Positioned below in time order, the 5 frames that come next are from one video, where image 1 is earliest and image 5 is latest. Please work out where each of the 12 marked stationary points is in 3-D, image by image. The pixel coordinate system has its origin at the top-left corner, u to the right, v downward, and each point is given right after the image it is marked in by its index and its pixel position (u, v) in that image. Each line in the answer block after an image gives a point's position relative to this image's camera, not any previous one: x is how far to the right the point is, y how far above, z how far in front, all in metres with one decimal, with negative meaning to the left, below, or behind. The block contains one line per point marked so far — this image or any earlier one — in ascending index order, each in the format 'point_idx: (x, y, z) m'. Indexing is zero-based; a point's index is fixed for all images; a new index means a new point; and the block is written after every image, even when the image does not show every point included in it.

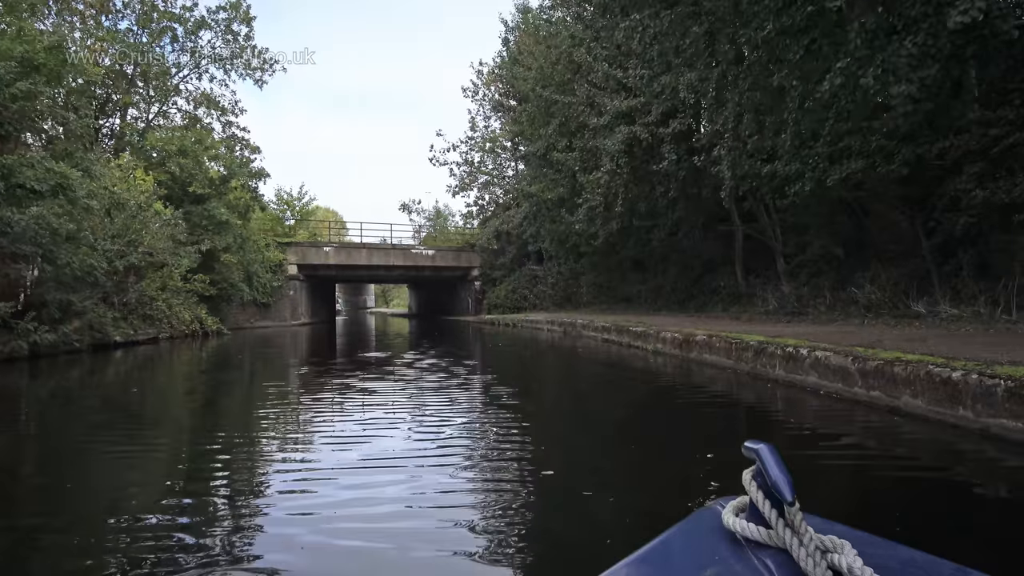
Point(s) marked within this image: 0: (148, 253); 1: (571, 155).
0: (-9.7, +0.9, +18.7) m
1: (+1.6, +3.6, +19.2) m
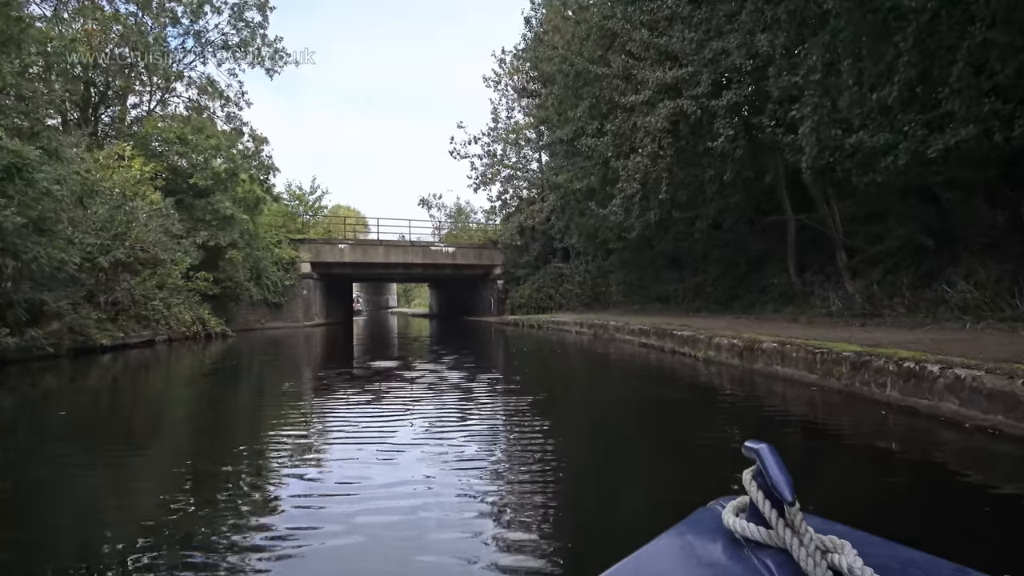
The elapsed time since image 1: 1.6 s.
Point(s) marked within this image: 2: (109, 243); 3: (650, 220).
0: (-9.1, +1.0, +17.1) m
1: (+2.2, +3.6, +17.2) m
2: (-9.2, +1.0, +16.1) m
3: (+3.2, +1.6, +16.6) m
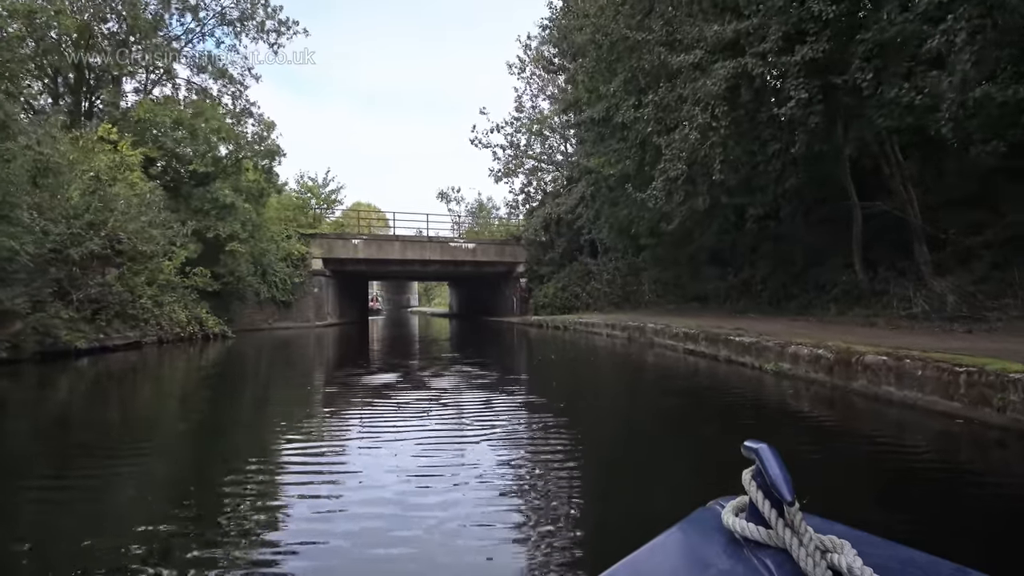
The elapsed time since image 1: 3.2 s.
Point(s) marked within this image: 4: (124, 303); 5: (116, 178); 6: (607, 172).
0: (-8.5, +1.1, +15.3) m
1: (+2.7, +3.7, +15.1) m
2: (-8.7, +1.1, +14.3) m
3: (+3.8, +1.7, +14.4) m
4: (-9.1, -0.4, +16.6) m
5: (-9.1, +2.6, +16.3) m
6: (+2.5, +3.1, +19.3) m
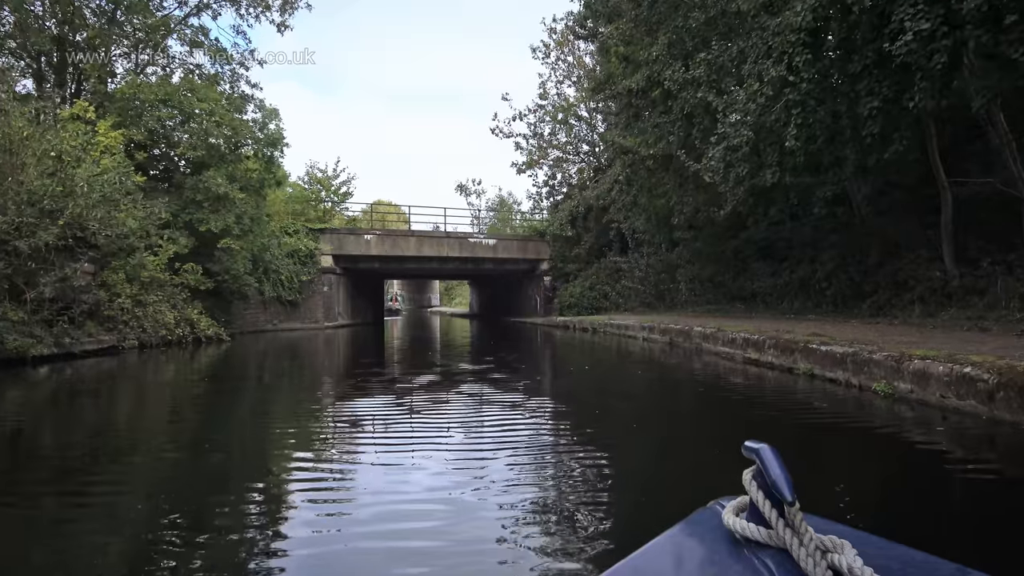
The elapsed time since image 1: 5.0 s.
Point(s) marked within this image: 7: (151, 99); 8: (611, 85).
0: (-8.1, +1.1, +13.3) m
1: (+3.2, +3.7, +12.7) m
2: (-8.2, +1.2, +12.4) m
3: (+4.2, +1.7, +12.0) m
4: (-8.6, -0.3, +14.6) m
5: (-8.6, +2.6, +14.3) m
6: (+3.1, +3.2, +16.9) m
7: (-9.7, +5.0, +19.2) m
8: (+2.6, +5.2, +18.1) m
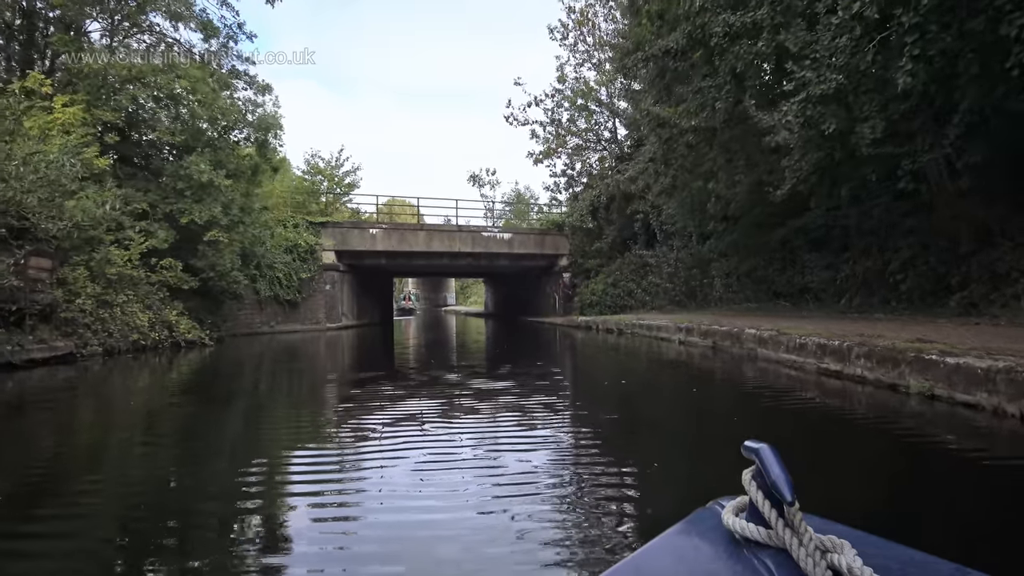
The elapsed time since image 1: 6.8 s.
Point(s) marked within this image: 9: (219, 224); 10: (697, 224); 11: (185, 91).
0: (-7.8, +1.1, +11.3) m
1: (+3.4, +3.8, +10.4) m
2: (-8.0, +1.2, +10.3) m
3: (+4.4, +1.8, +9.7) m
4: (-8.3, -0.3, +12.6) m
5: (-8.4, +2.6, +12.3) m
6: (+3.5, +3.3, +14.6) m
7: (-9.3, +5.0, +17.2) m
8: (+3.0, +5.3, +15.8) m
9: (-7.8, +1.7, +19.0) m
10: (+4.9, +1.7, +18.2) m
11: (-8.4, +5.1, +18.1) m
